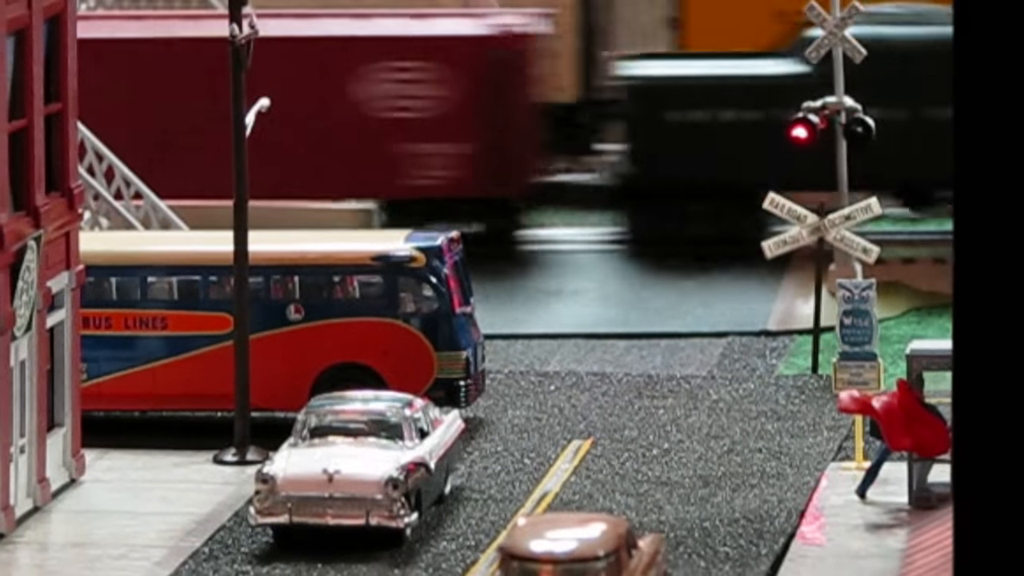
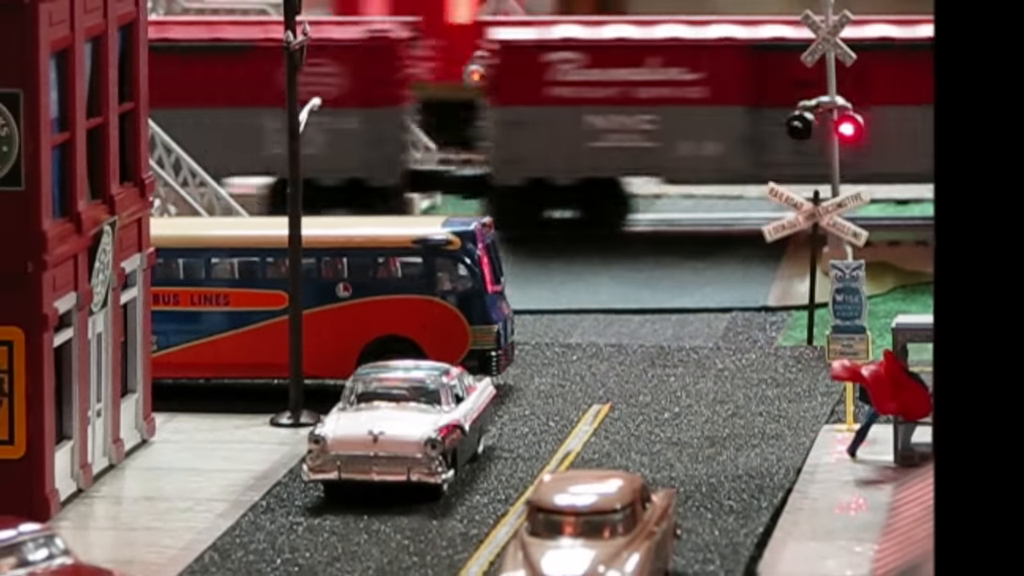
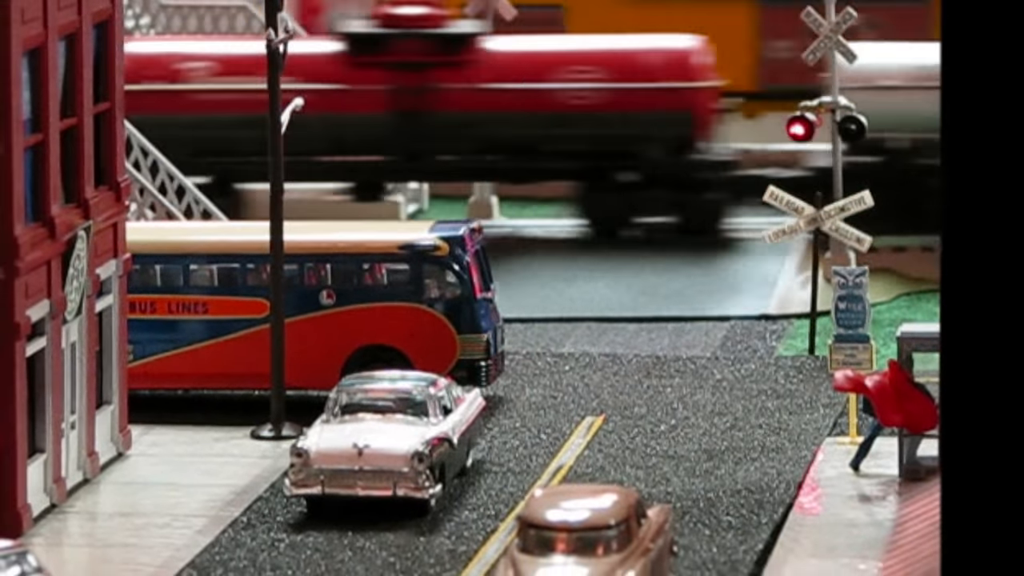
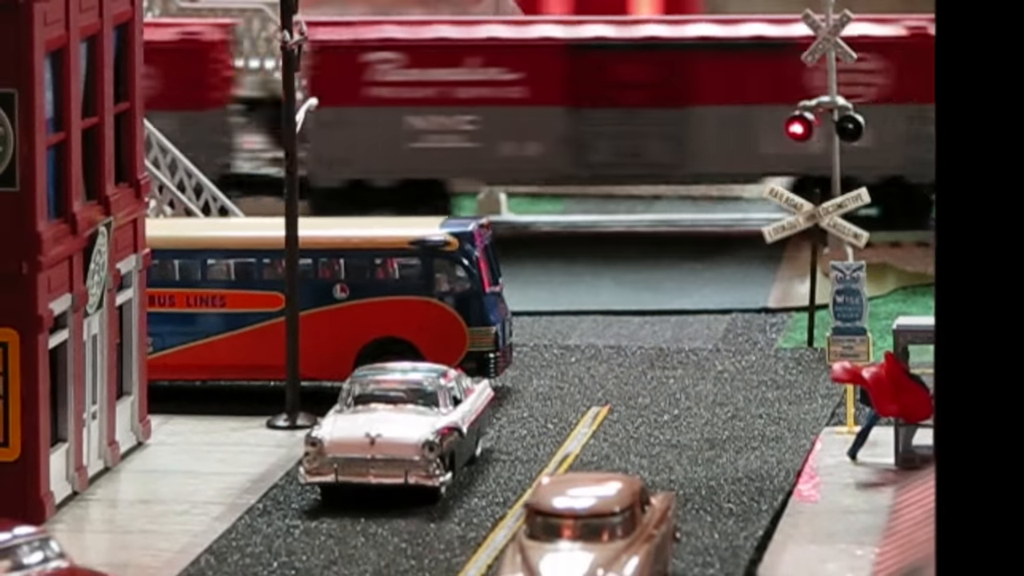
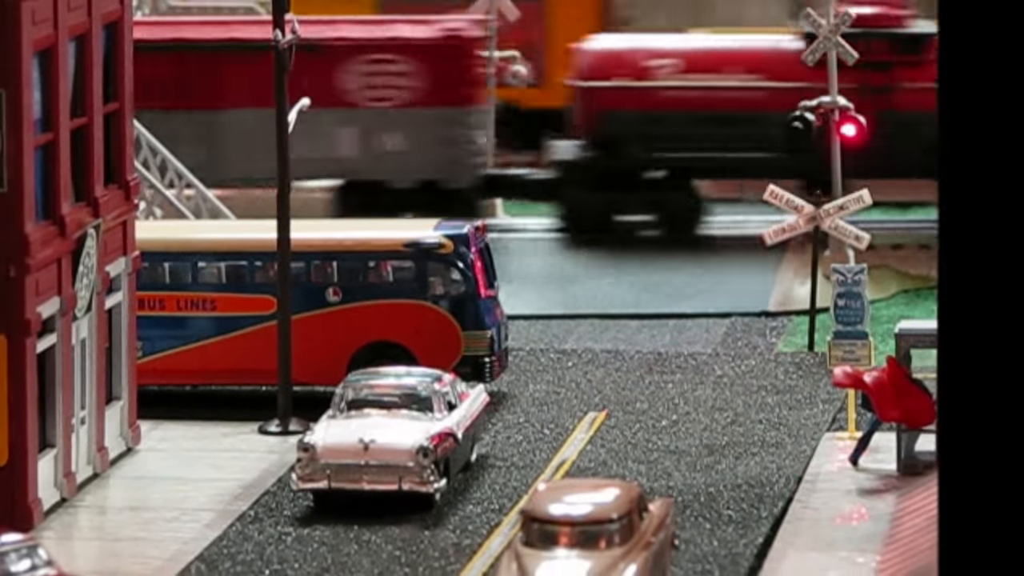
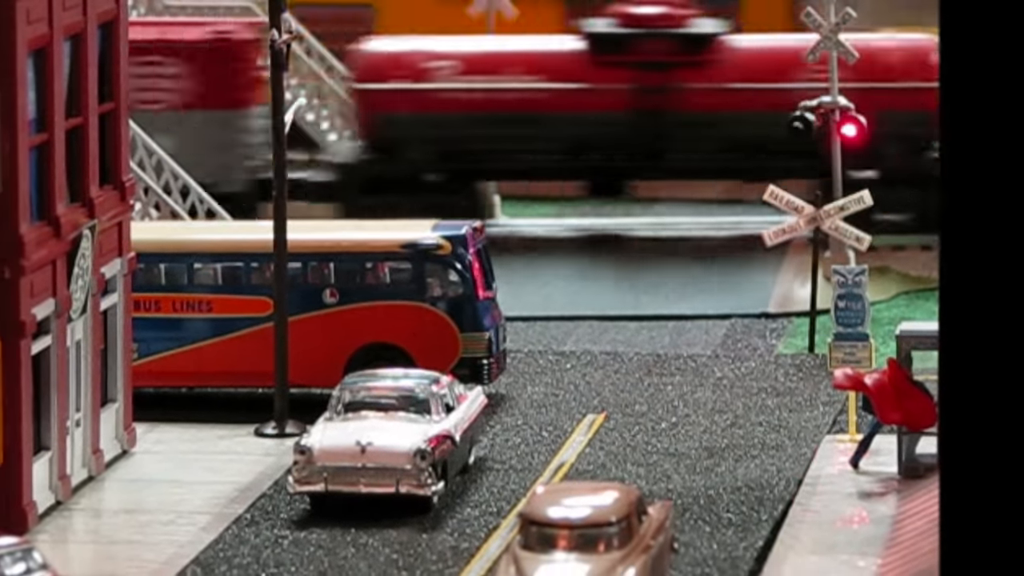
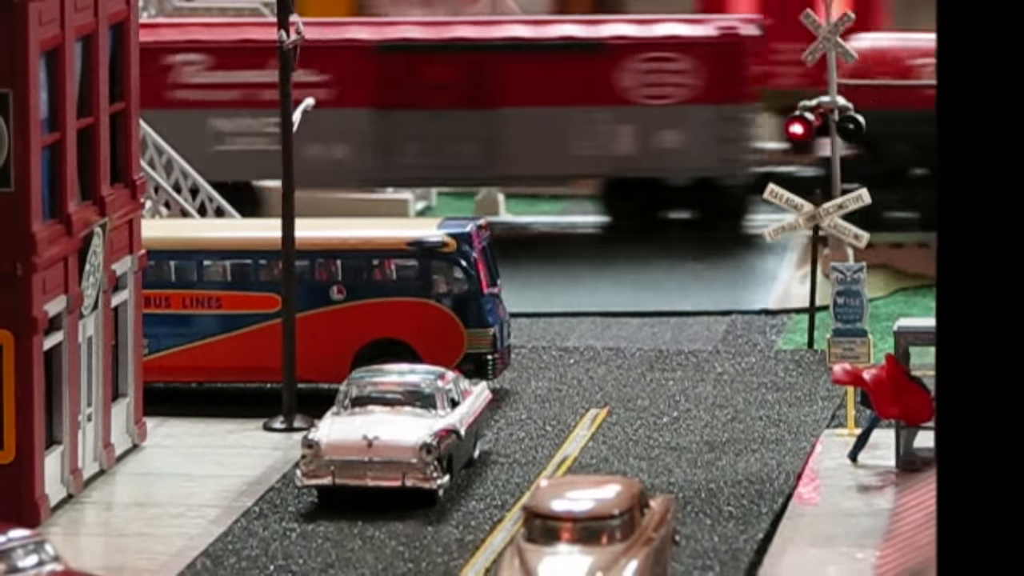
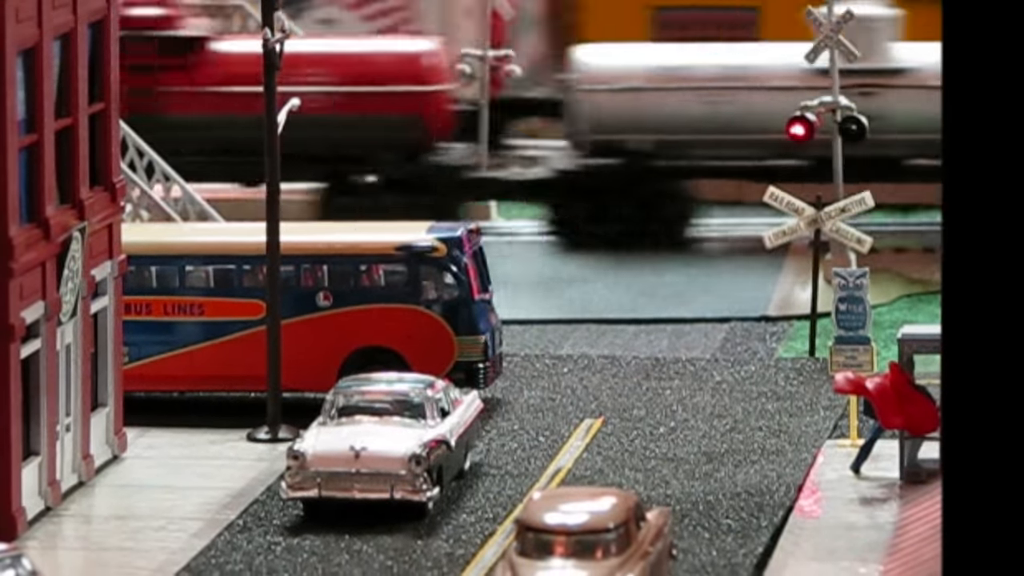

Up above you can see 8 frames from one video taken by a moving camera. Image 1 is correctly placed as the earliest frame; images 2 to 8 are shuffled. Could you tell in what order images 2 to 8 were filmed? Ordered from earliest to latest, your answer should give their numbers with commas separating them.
8, 3, 6, 5, 7, 4, 2
